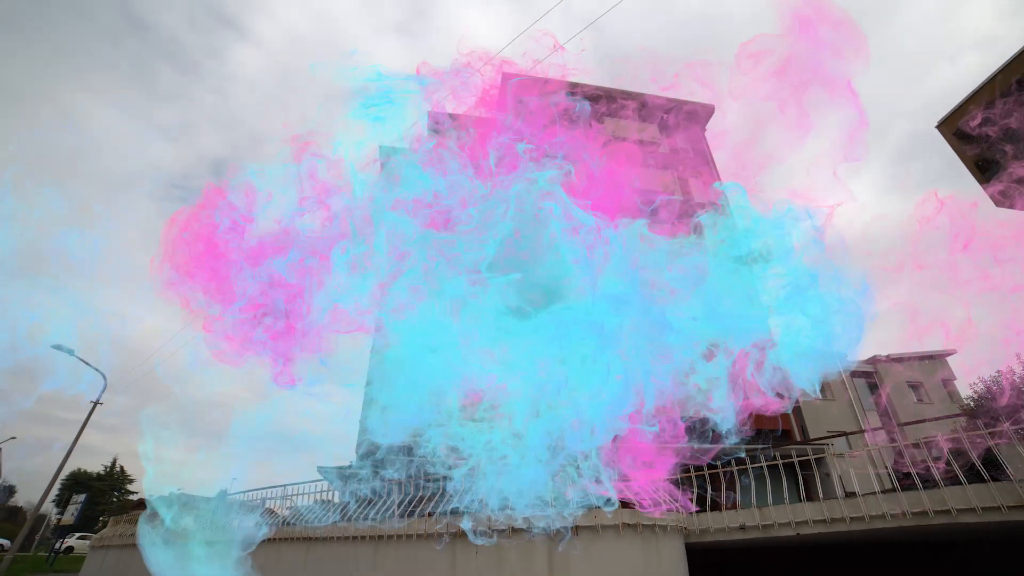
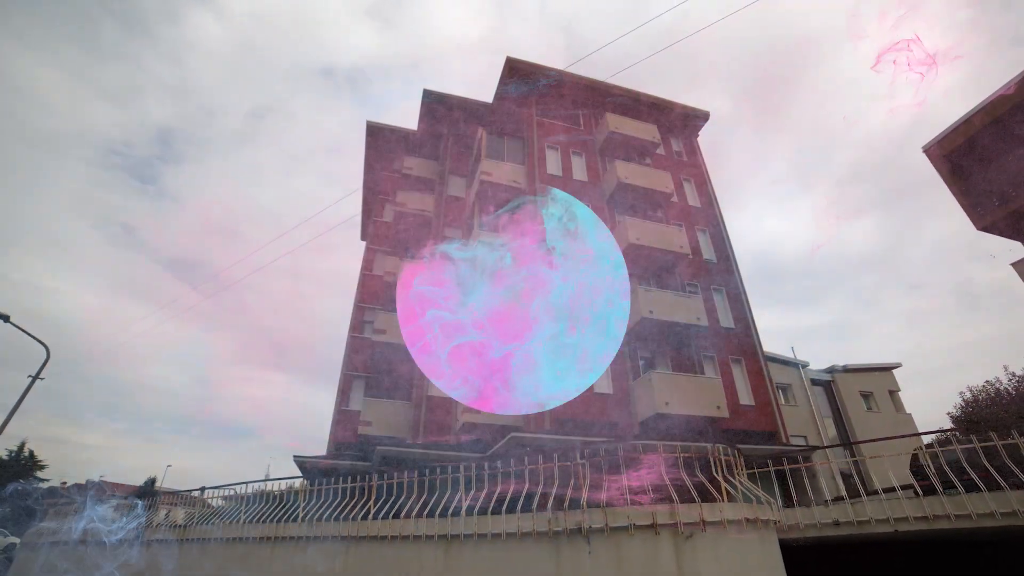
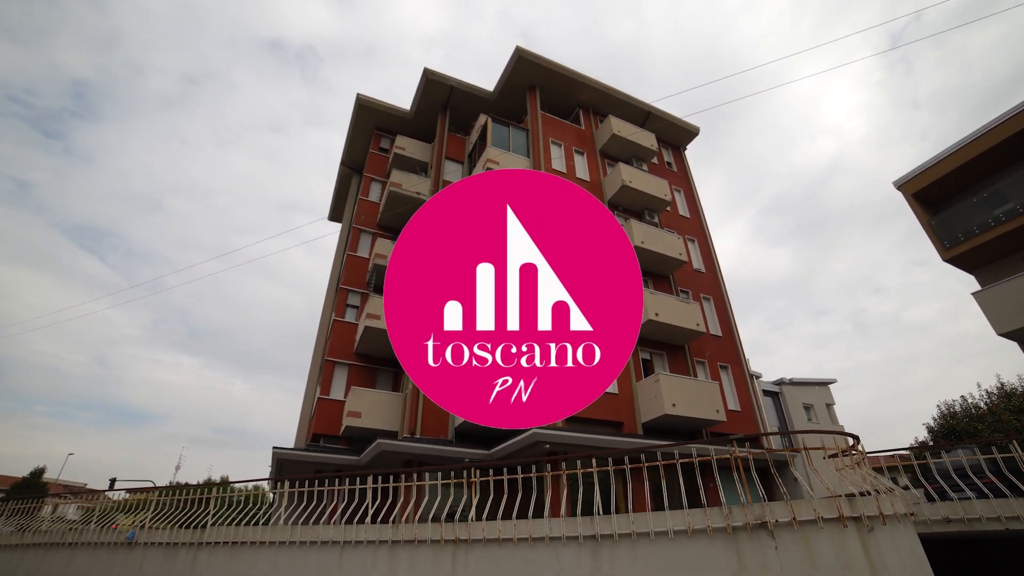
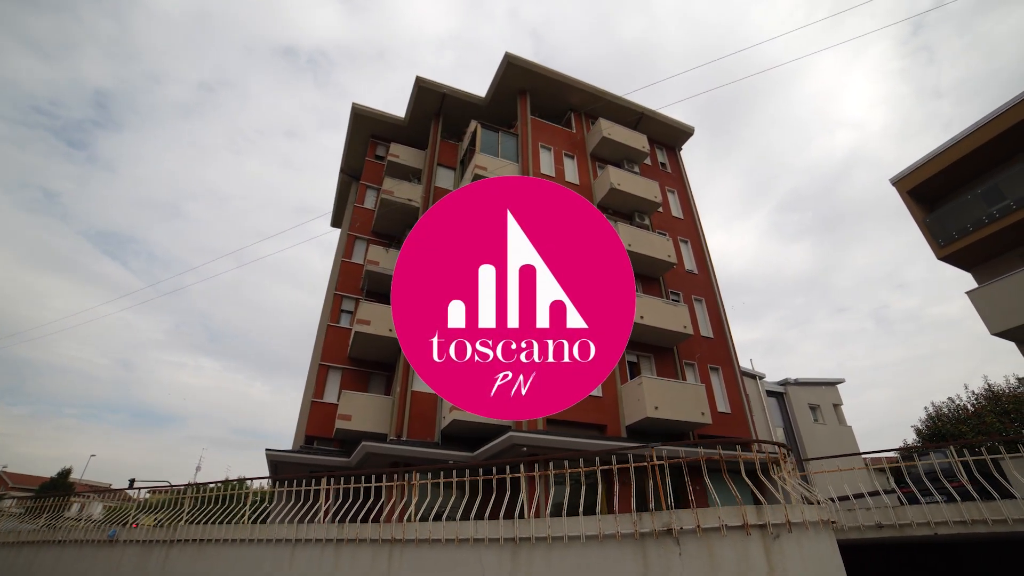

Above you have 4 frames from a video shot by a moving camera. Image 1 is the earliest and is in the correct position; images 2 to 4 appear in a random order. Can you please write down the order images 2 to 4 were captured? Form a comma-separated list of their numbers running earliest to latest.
2, 4, 3
